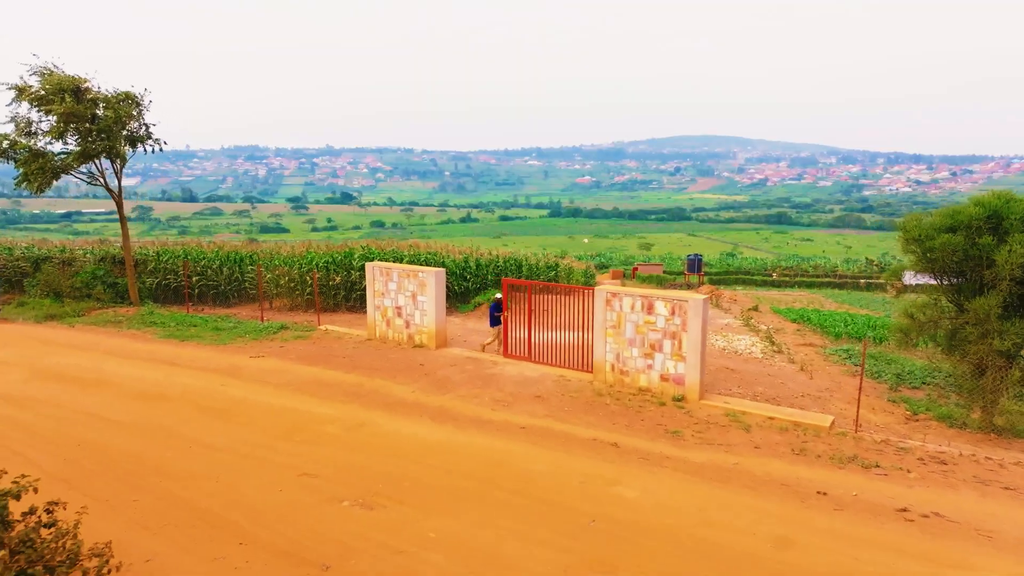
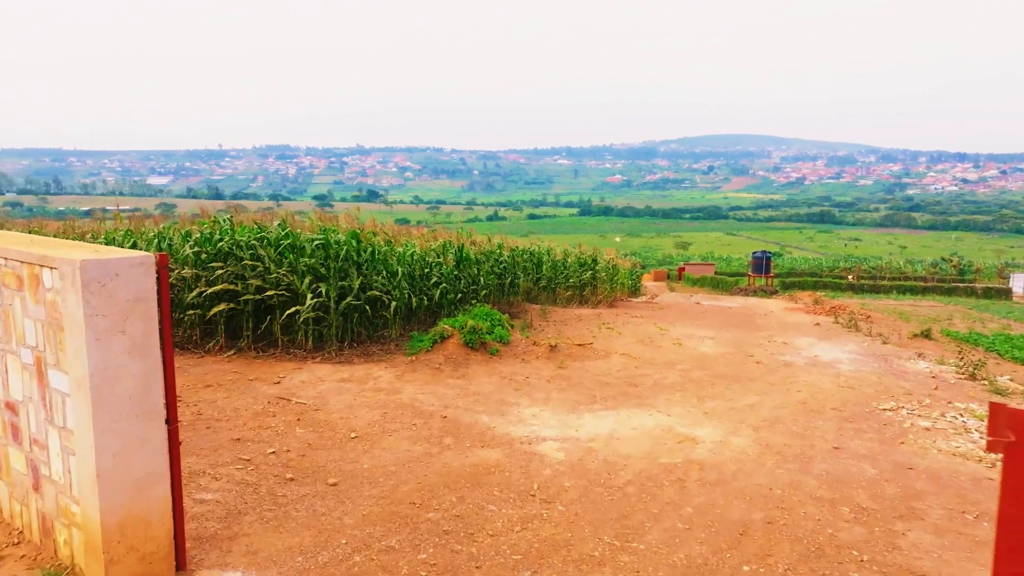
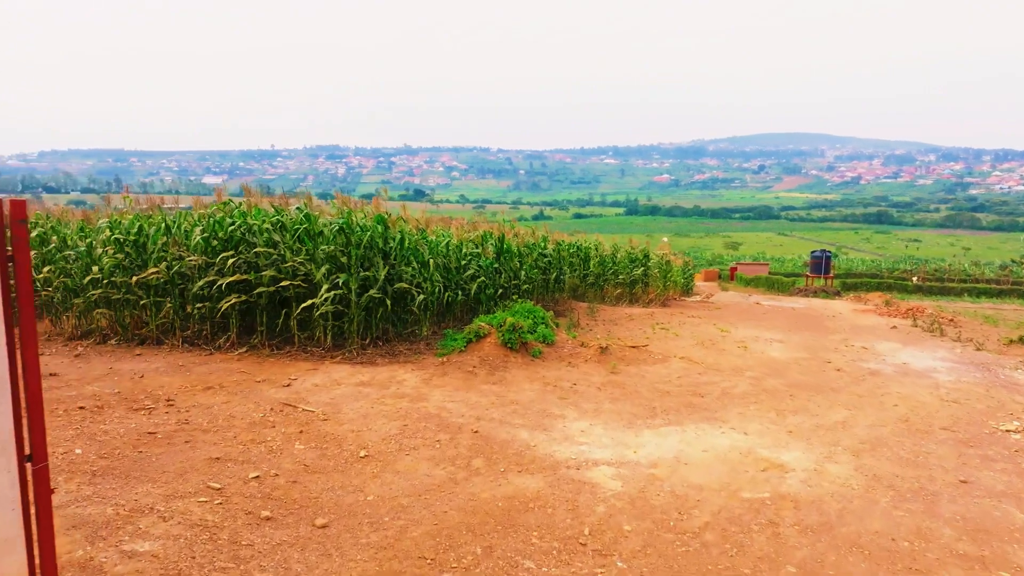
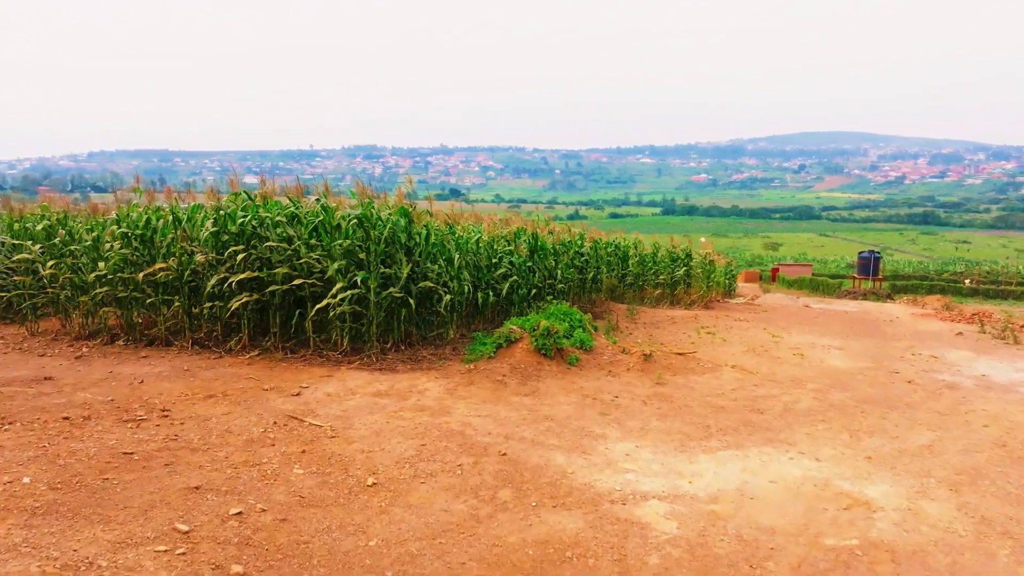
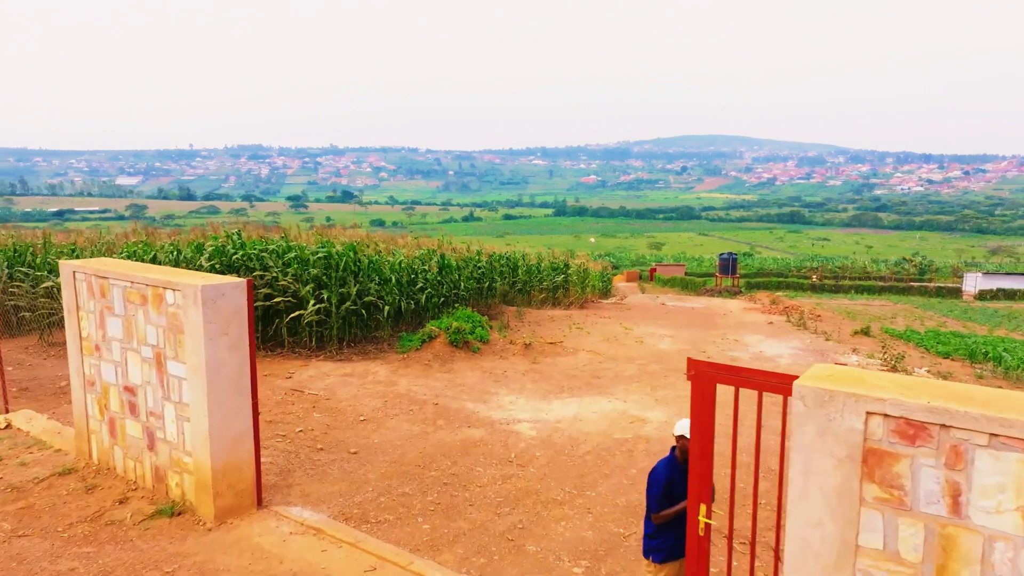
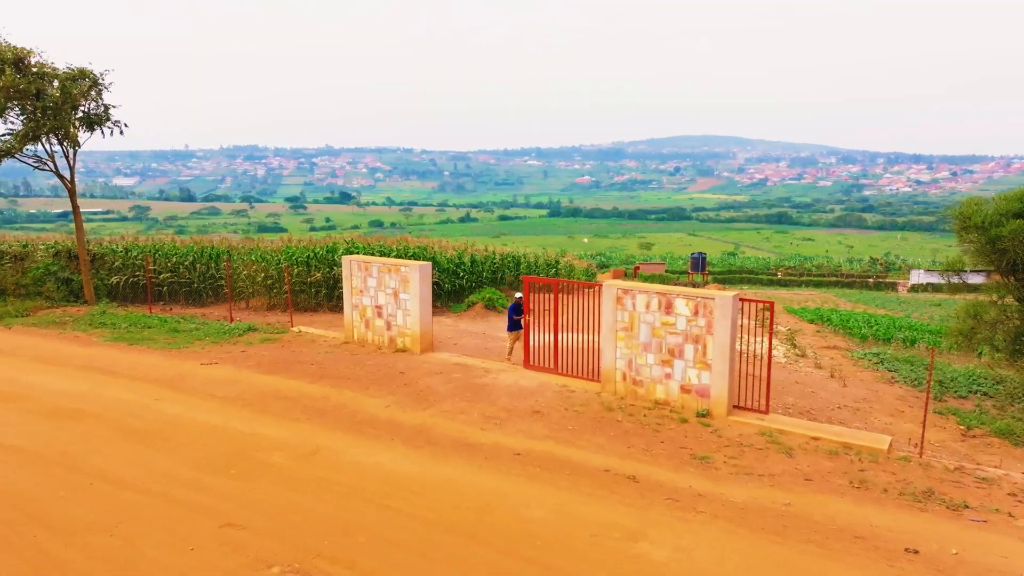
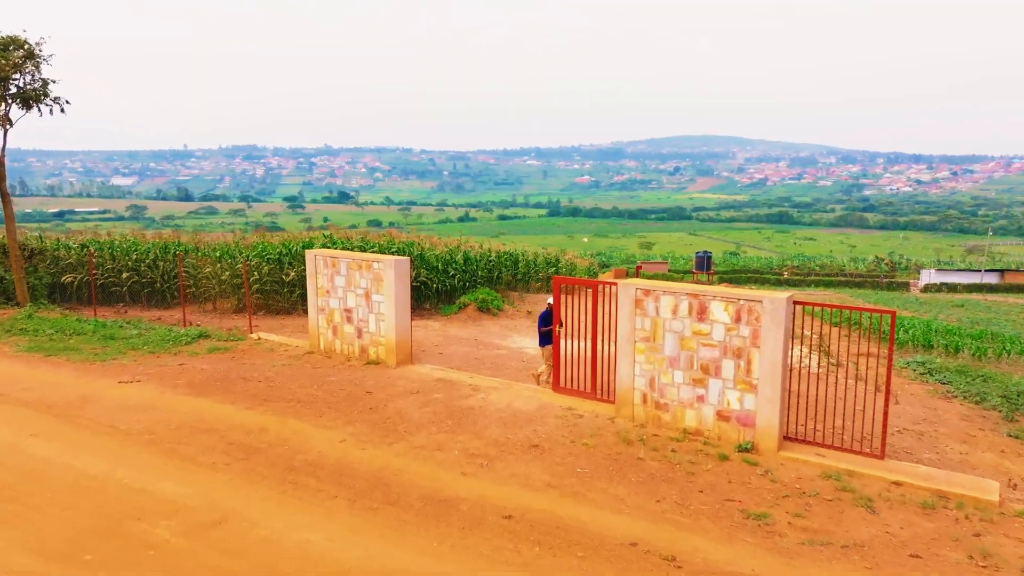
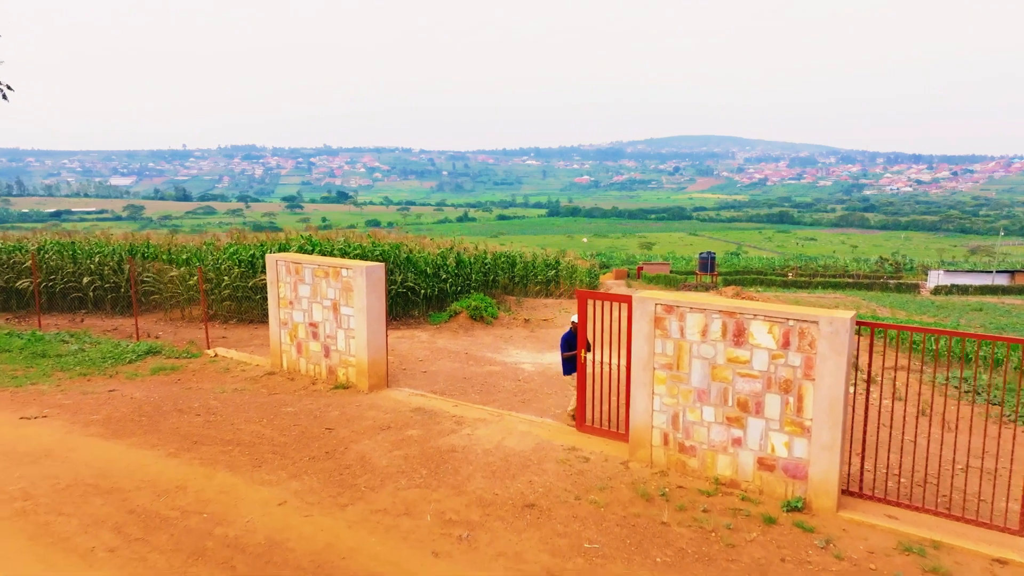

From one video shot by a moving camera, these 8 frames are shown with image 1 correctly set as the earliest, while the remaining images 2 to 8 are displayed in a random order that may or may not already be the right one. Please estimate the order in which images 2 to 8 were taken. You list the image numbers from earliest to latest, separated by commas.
6, 7, 8, 5, 2, 3, 4
